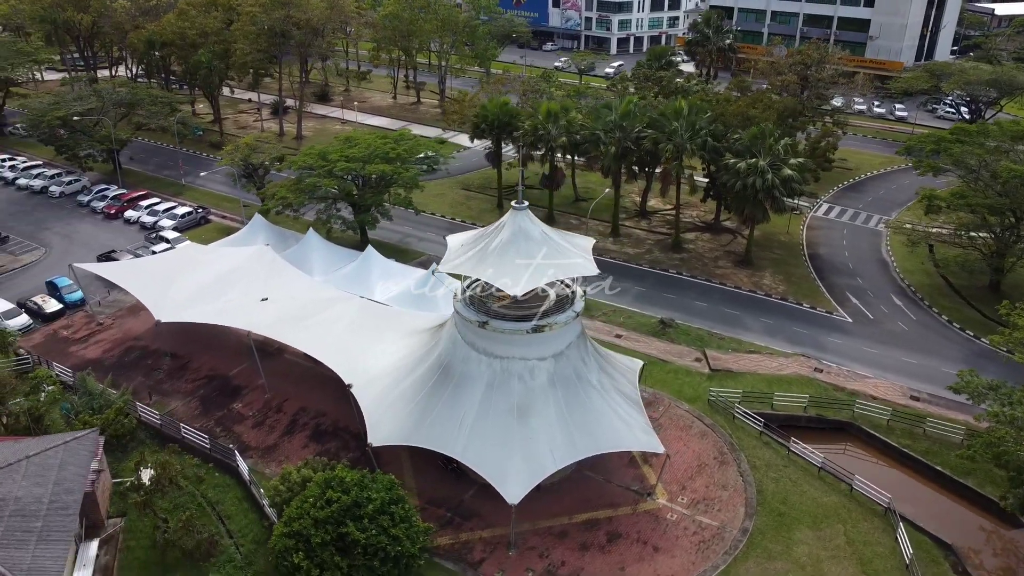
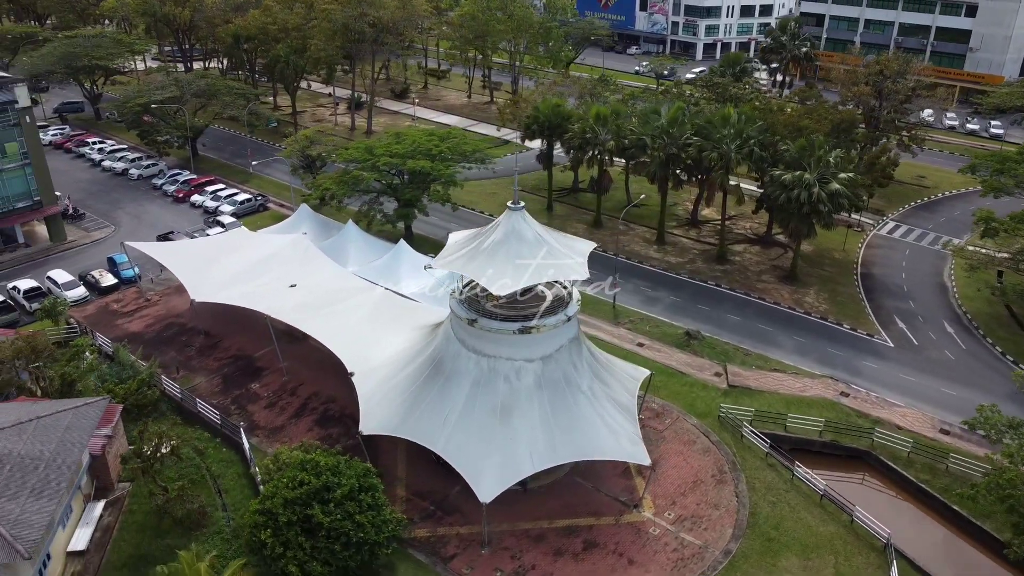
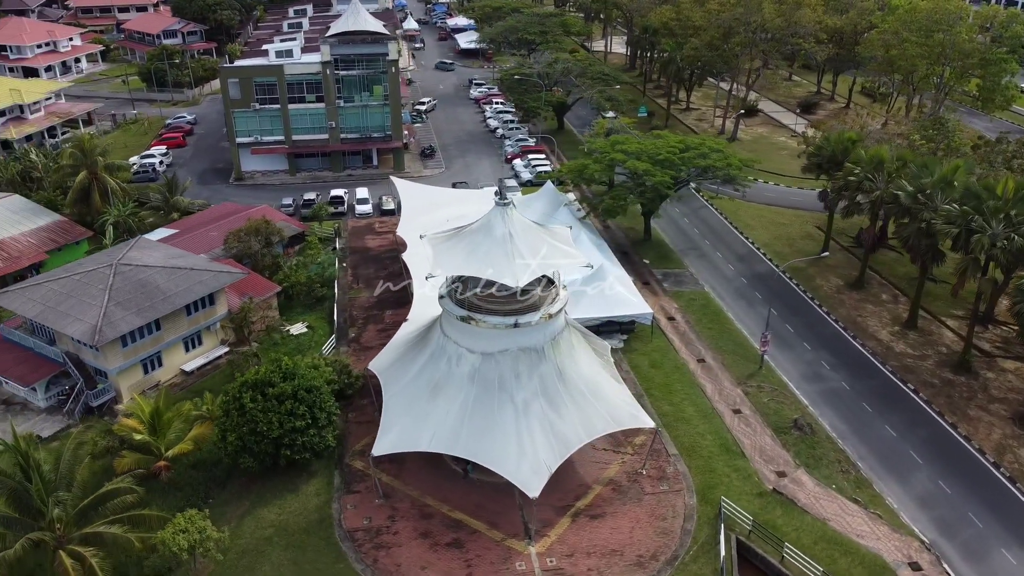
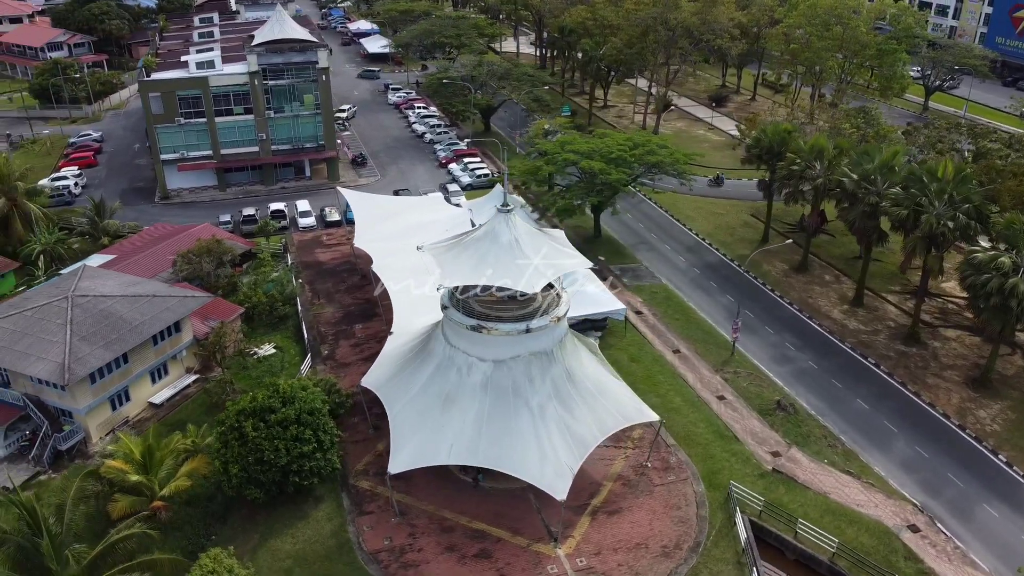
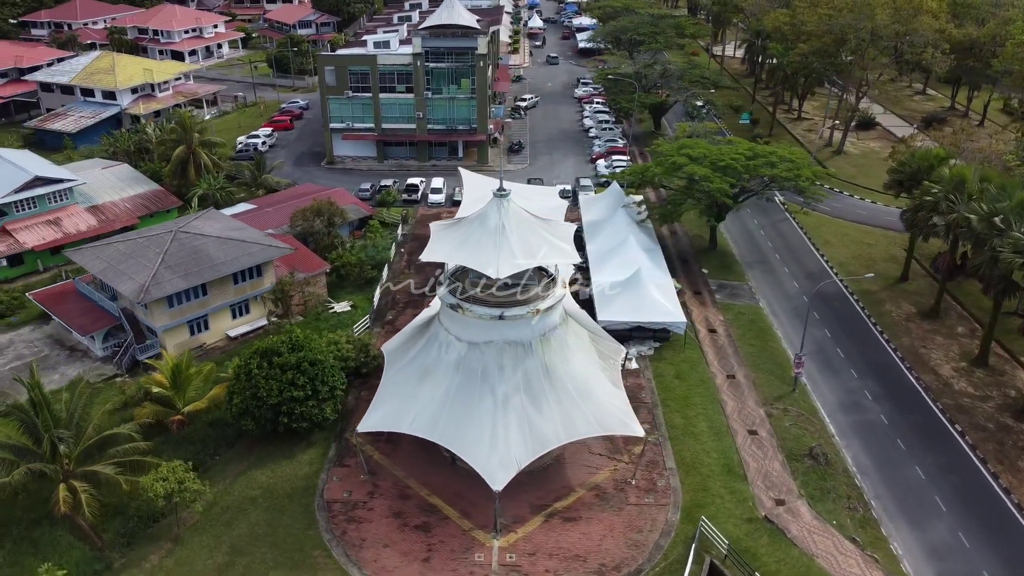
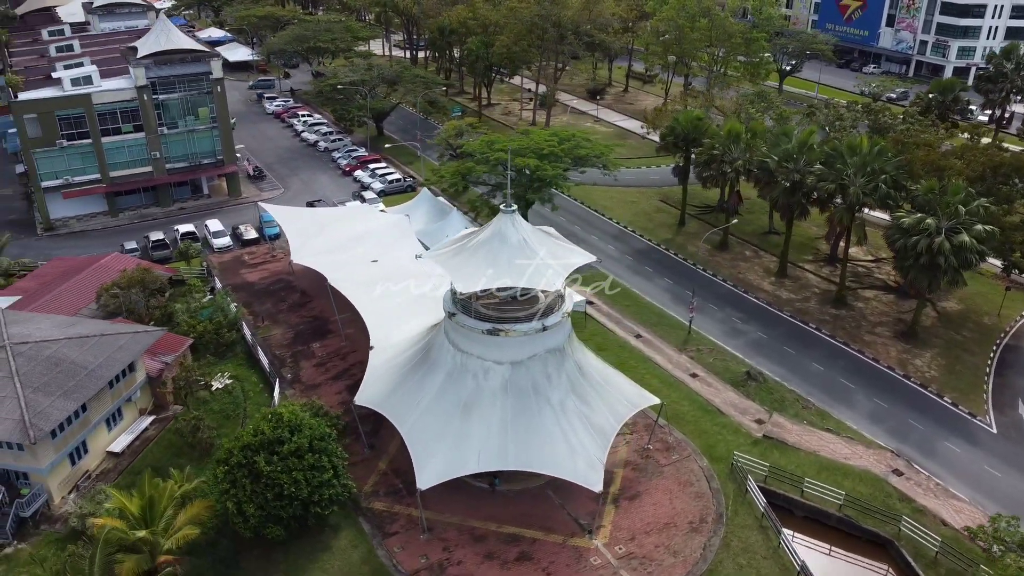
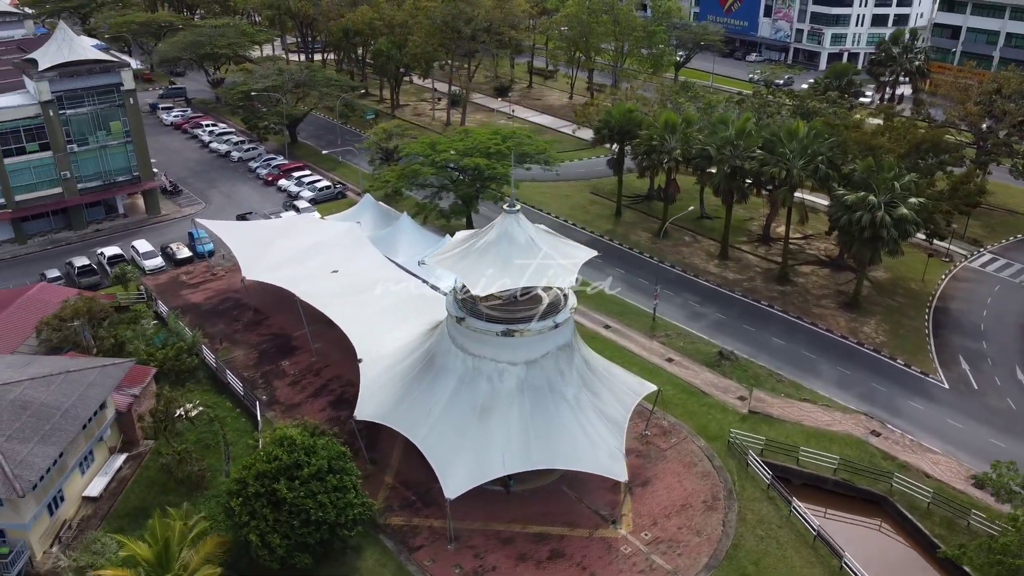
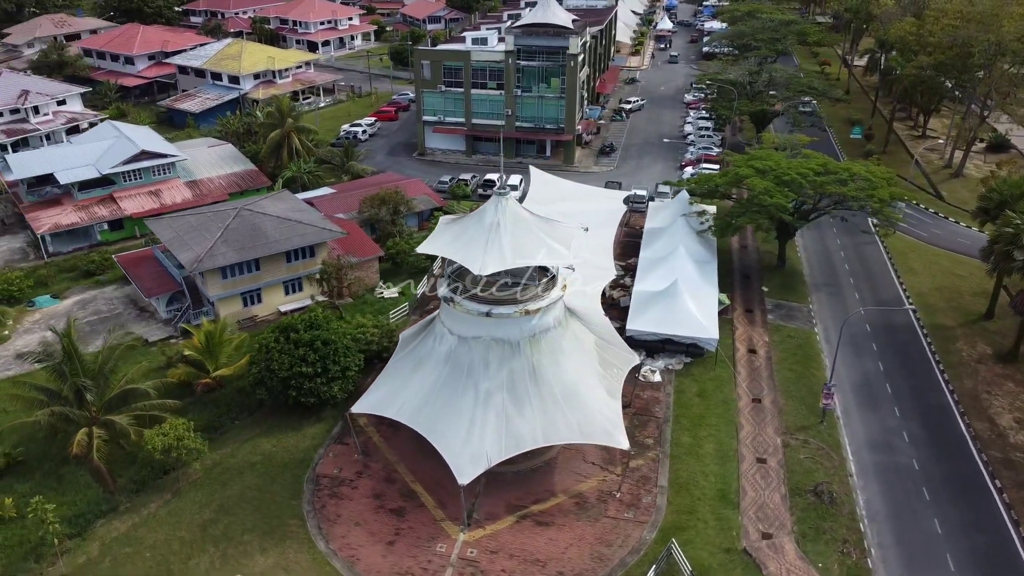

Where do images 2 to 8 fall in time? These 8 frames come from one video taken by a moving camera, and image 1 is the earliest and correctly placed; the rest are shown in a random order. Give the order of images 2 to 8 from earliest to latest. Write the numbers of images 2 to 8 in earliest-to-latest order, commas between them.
2, 7, 6, 4, 3, 5, 8
